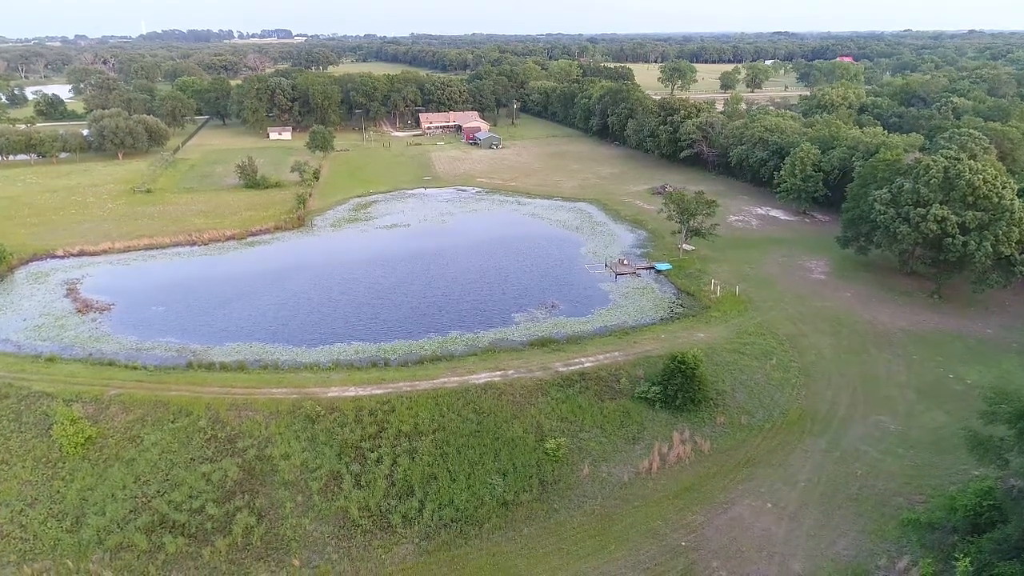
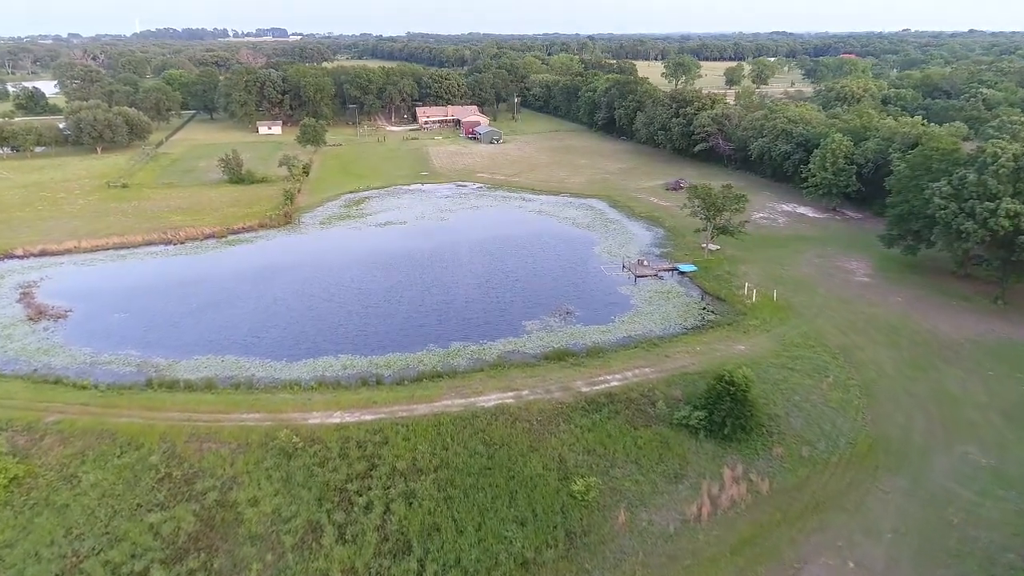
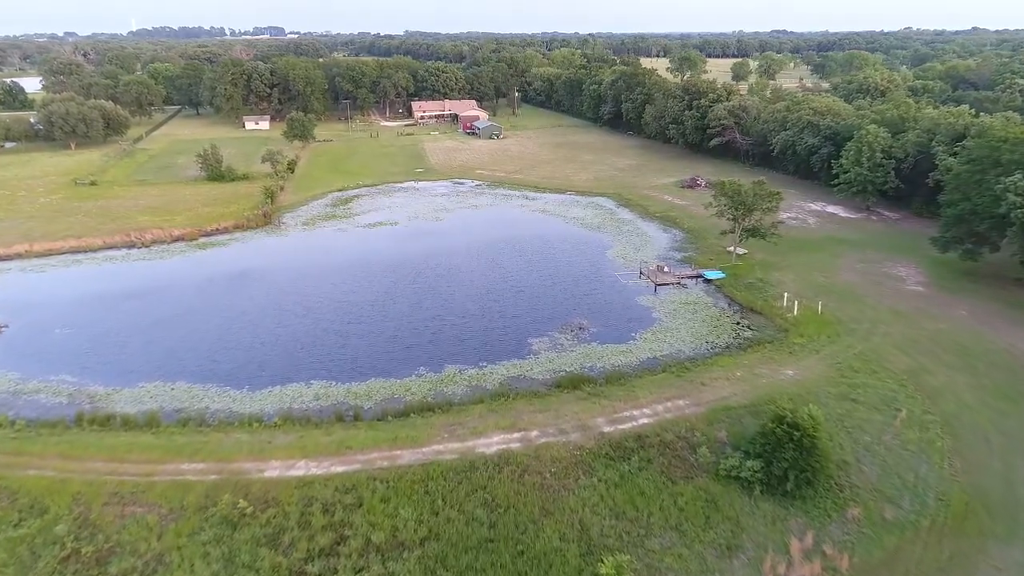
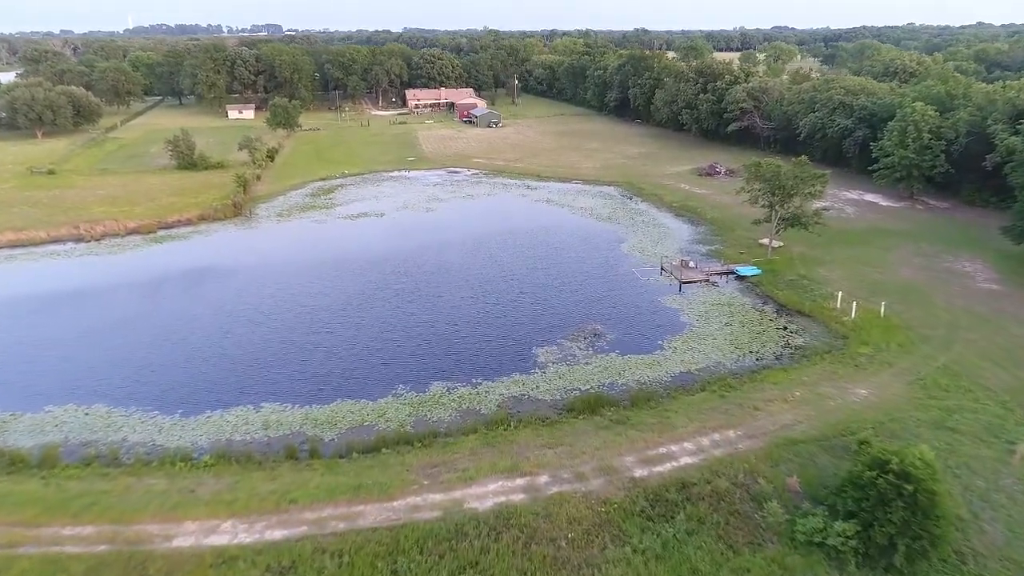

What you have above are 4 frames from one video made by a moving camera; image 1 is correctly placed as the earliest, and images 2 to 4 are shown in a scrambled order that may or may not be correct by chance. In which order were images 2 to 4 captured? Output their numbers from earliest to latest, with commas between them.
2, 3, 4
